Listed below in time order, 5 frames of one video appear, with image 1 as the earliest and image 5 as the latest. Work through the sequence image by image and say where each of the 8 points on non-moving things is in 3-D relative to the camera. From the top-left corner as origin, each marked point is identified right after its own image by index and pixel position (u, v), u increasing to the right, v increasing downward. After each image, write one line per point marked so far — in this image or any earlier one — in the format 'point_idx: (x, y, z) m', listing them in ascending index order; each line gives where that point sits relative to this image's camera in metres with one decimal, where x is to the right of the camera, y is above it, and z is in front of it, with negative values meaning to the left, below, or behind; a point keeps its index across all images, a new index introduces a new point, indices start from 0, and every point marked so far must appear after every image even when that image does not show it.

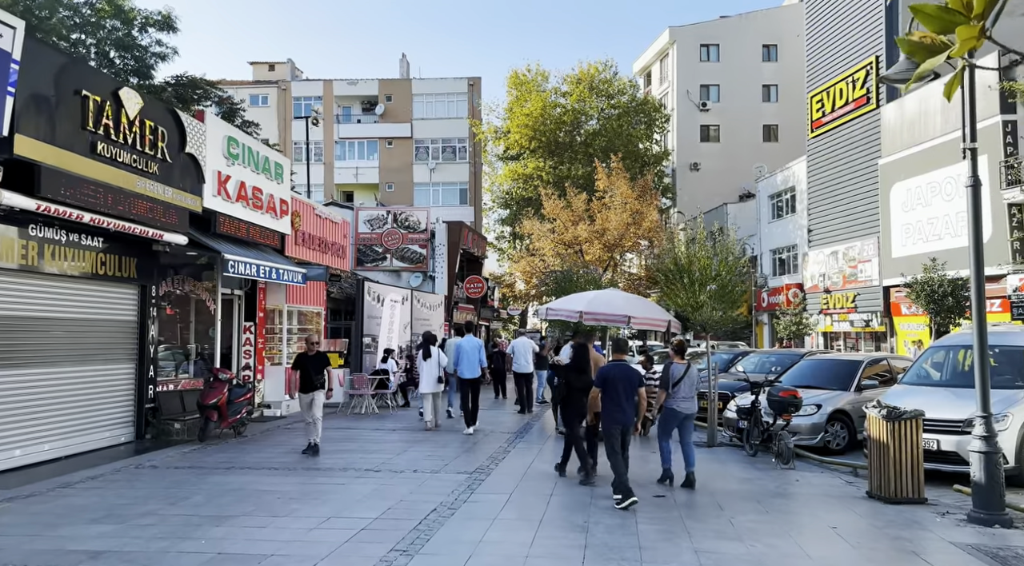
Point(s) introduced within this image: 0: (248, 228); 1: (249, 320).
0: (-4.8, +1.0, +16.0) m
1: (-5.4, -0.8, +18.2) m
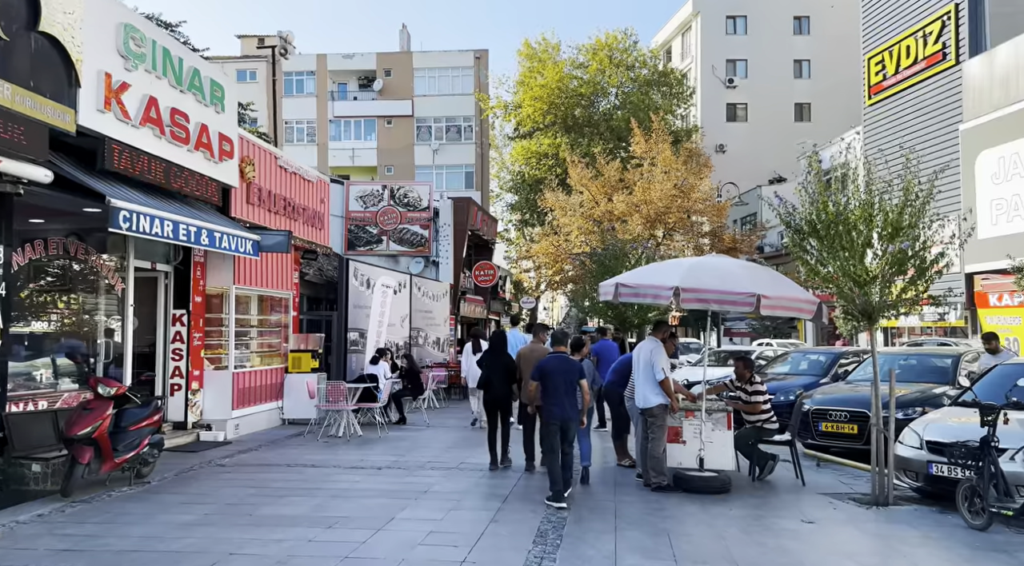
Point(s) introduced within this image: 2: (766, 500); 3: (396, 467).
0: (-4.3, +1.4, +10.9) m
1: (-4.9, -0.4, +13.2) m
2: (+2.5, -2.1, +8.5) m
3: (-1.4, -2.1, +10.3) m
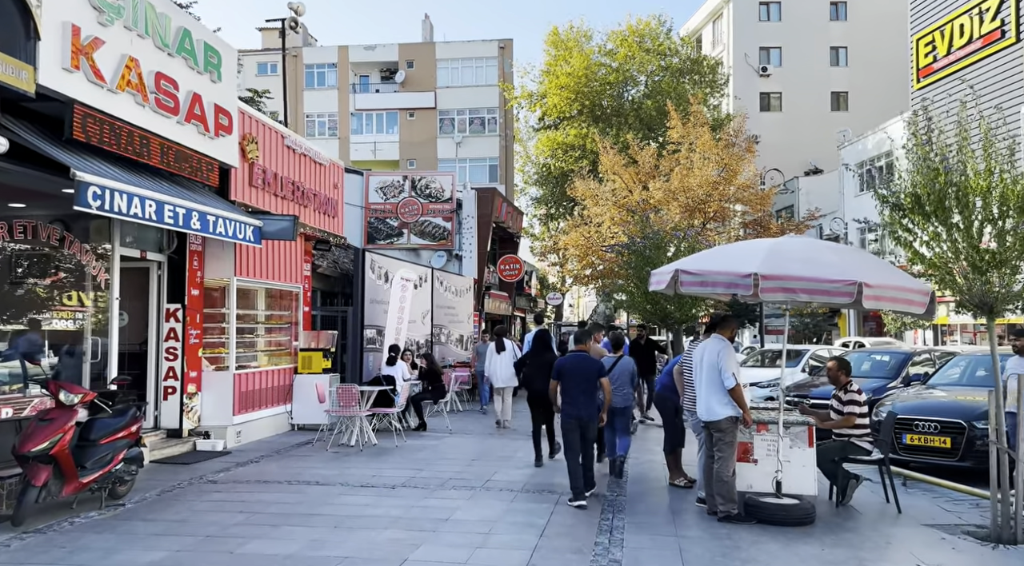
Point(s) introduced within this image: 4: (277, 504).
0: (-3.9, +1.5, +9.6) m
1: (-4.5, -0.3, +11.8) m
2: (+2.8, -2.0, +7.0) m
3: (-1.0, -2.0, +8.8) m
4: (-2.1, -2.0, +8.1) m
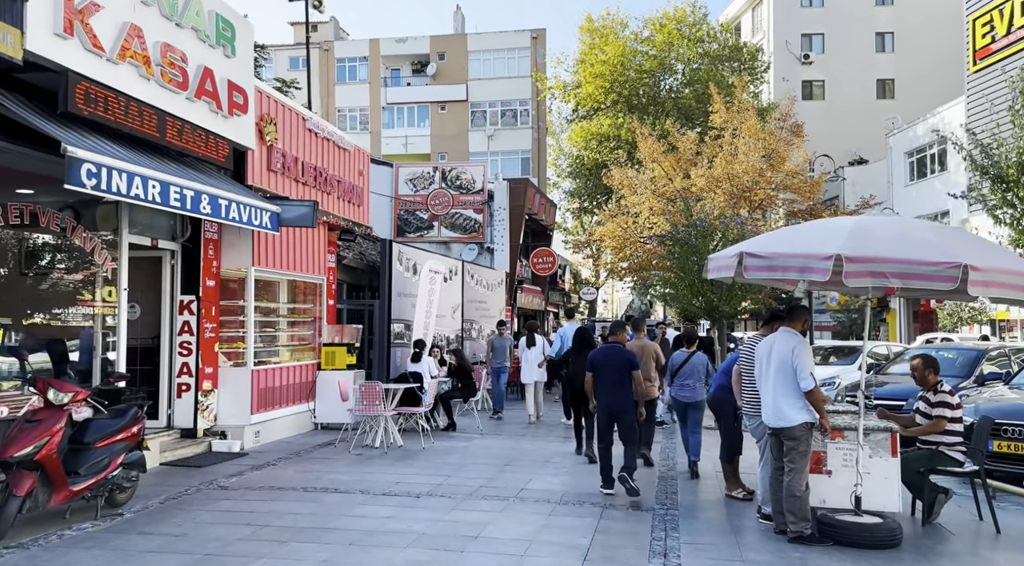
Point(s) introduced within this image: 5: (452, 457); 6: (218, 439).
0: (-3.6, +1.6, +8.8) m
1: (-4.1, -0.1, +11.1) m
2: (+3.1, -1.9, +6.0) m
3: (-0.7, -1.9, +8.0) m
4: (-1.8, -1.9, +7.3) m
5: (-0.7, -2.1, +10.4) m
6: (-3.8, -2.0, +11.3) m
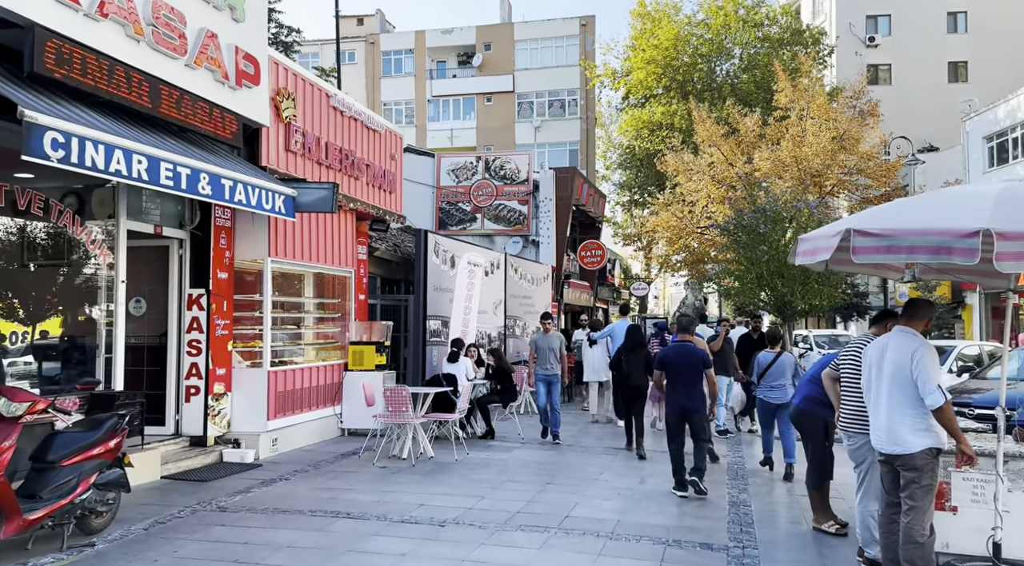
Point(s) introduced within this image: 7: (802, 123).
0: (-3.2, +1.7, +7.7) m
1: (-3.6, 0.0, +10.1) m
2: (+3.3, -1.8, +4.6) m
3: (-0.3, -1.8, +6.7) m
4: (-1.6, -1.8, +6.1) m
5: (-0.2, -2.0, +9.1) m
6: (-3.3, -1.9, +10.2) m
7: (+6.4, +3.6, +19.5) m
